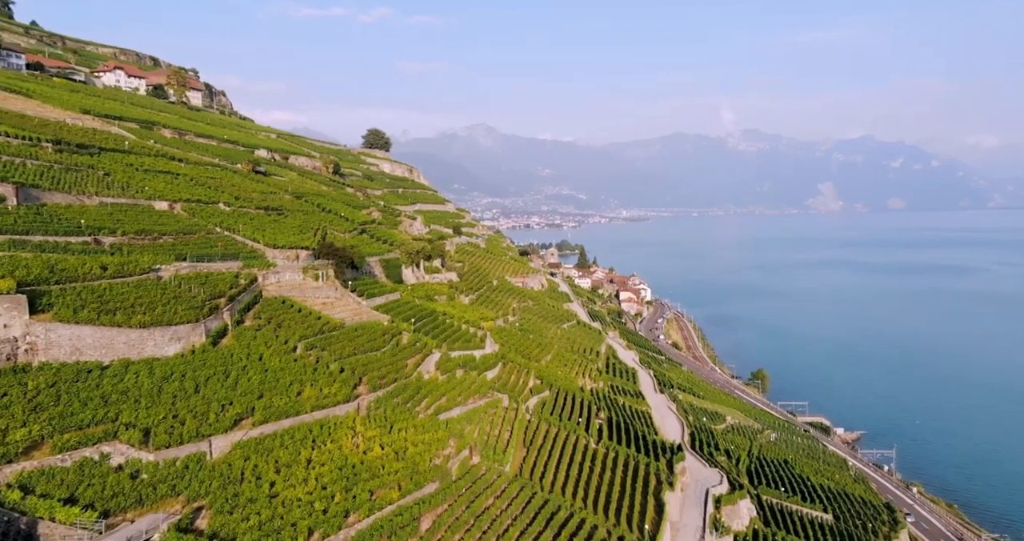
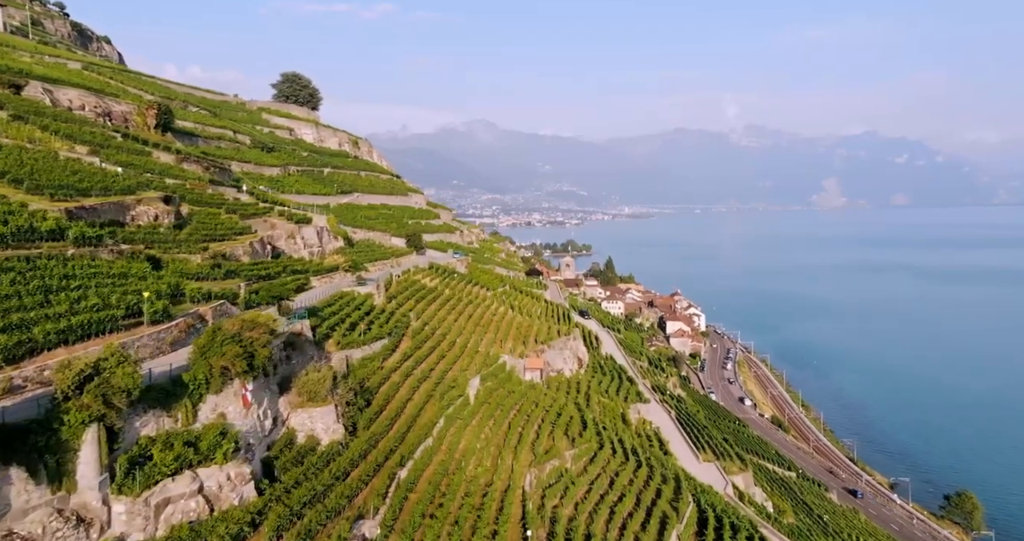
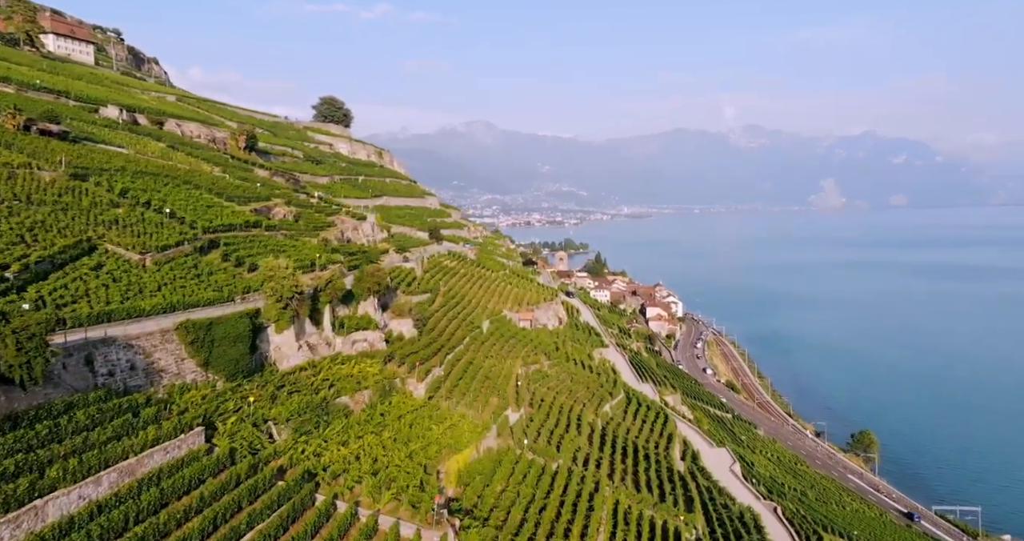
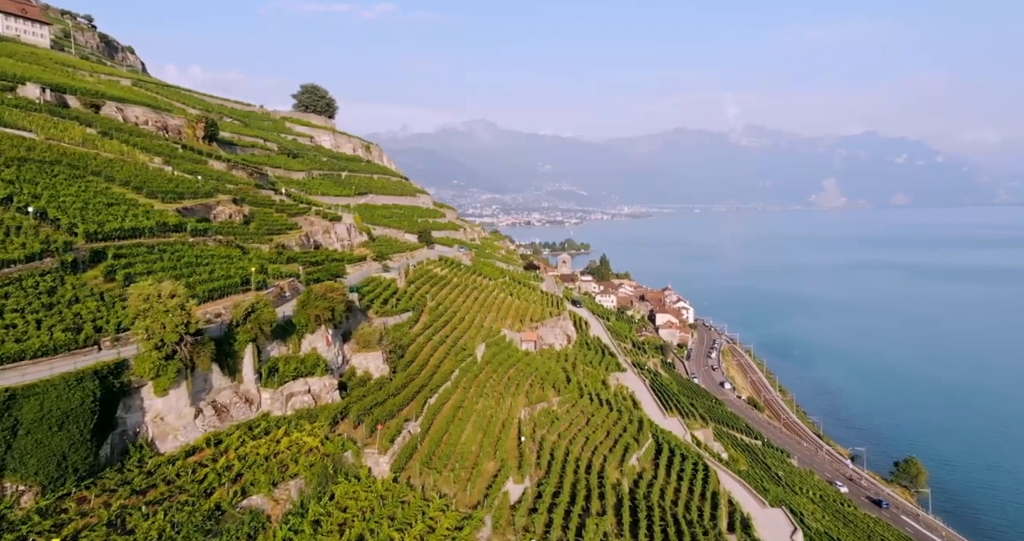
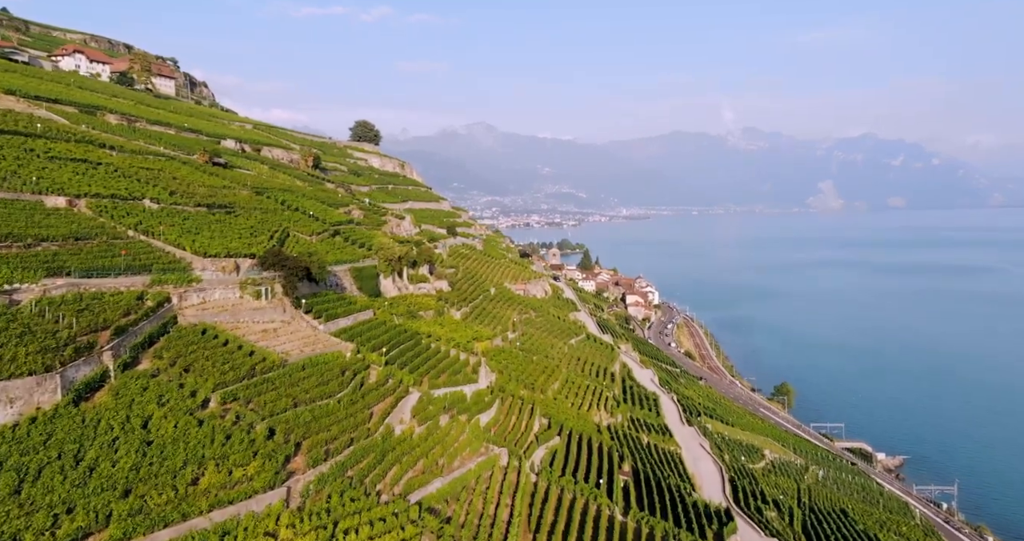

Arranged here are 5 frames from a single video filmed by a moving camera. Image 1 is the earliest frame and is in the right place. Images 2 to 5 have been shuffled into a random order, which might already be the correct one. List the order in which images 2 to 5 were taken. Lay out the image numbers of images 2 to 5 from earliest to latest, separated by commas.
5, 3, 4, 2
